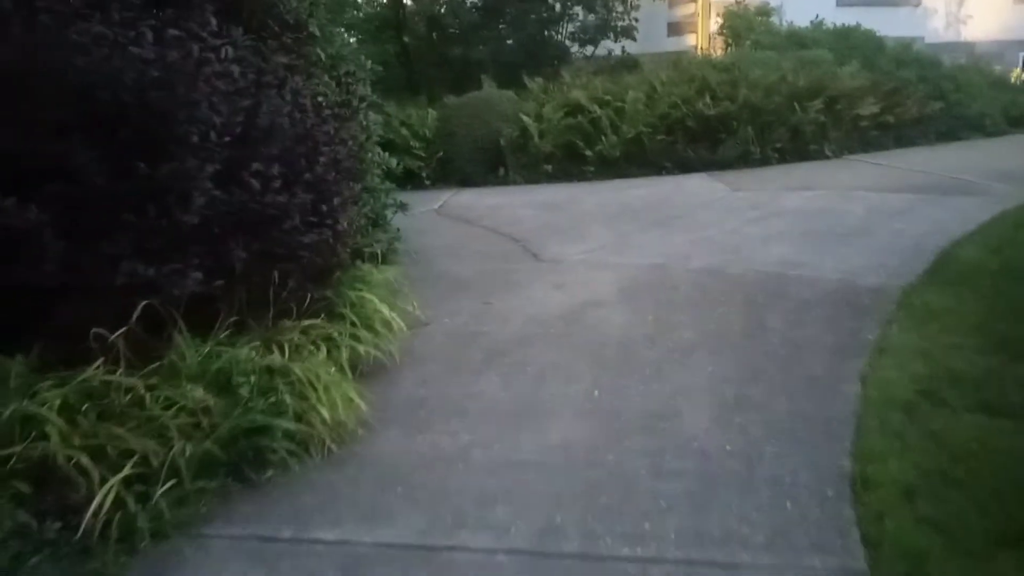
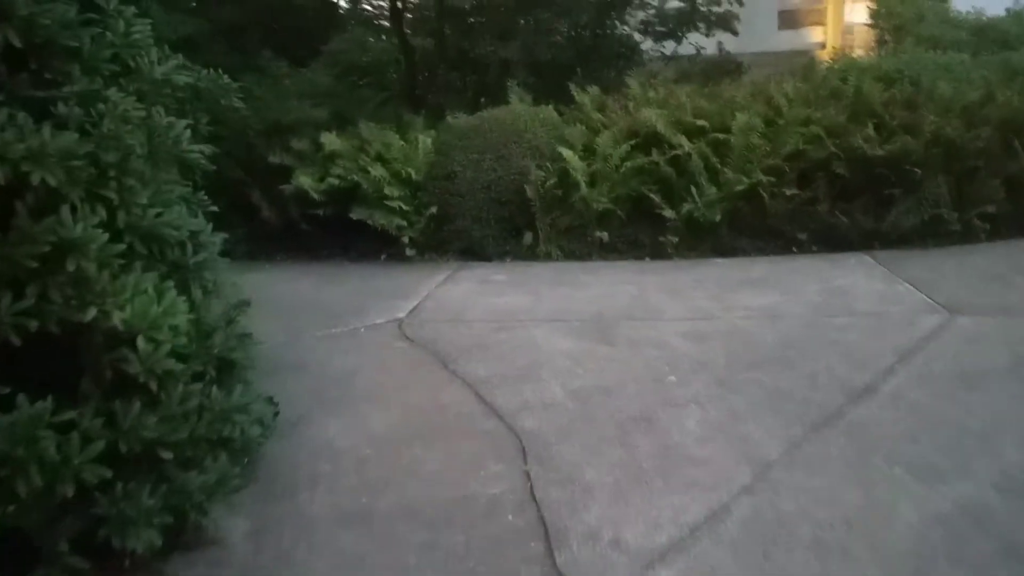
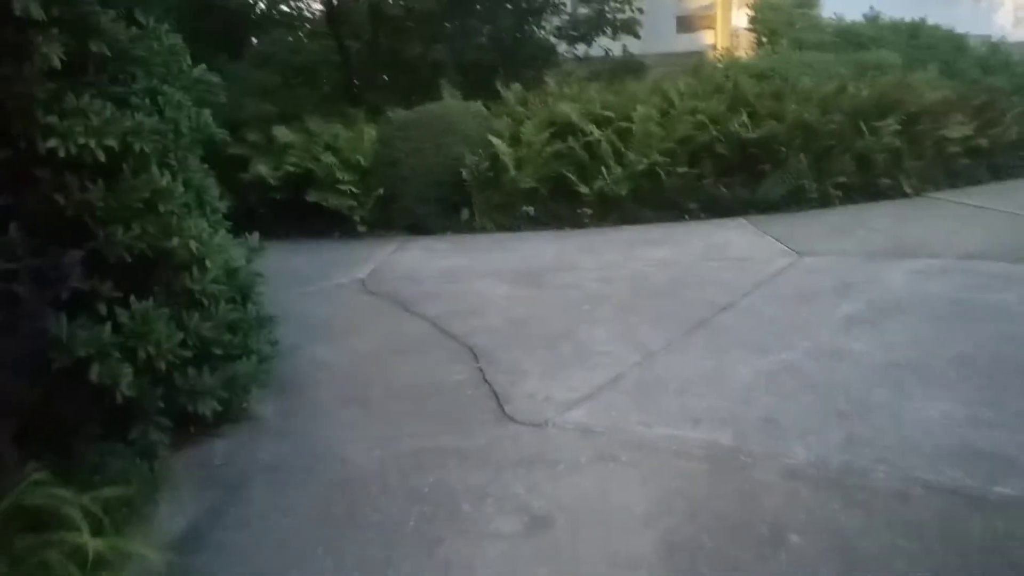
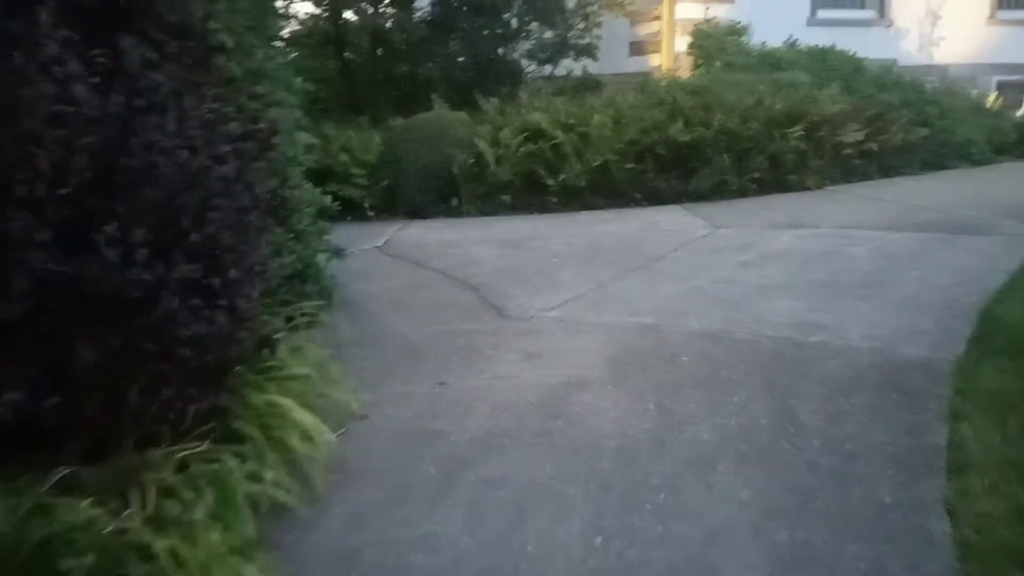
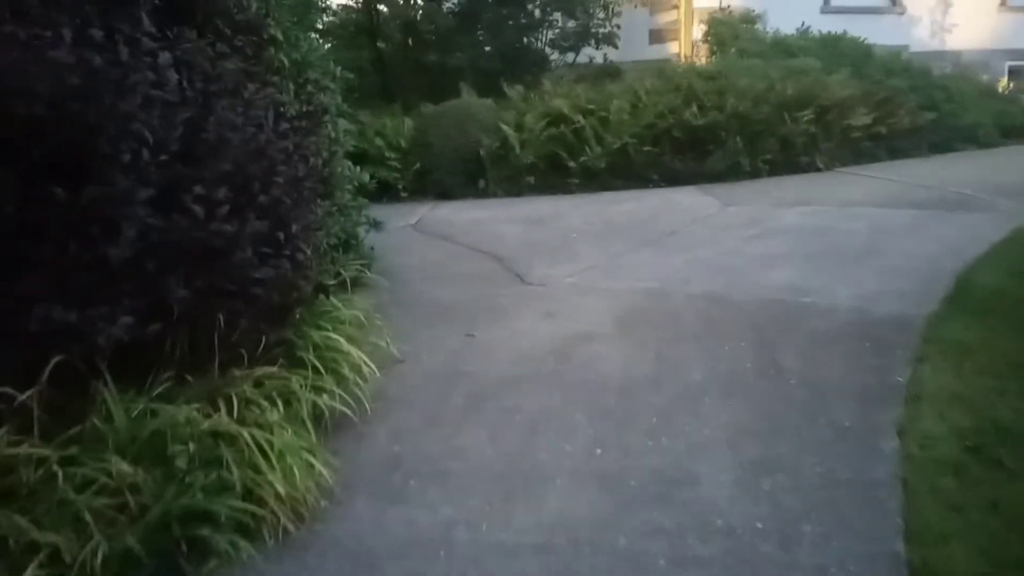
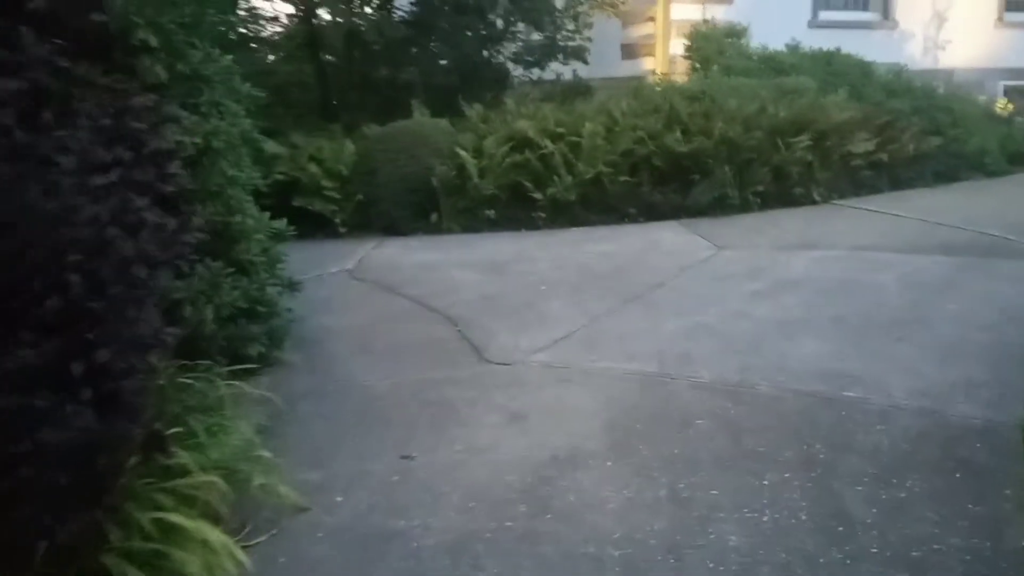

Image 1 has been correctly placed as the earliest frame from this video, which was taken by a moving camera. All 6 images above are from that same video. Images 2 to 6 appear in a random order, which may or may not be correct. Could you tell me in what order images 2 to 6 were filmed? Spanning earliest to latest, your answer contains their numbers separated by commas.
5, 4, 6, 3, 2
